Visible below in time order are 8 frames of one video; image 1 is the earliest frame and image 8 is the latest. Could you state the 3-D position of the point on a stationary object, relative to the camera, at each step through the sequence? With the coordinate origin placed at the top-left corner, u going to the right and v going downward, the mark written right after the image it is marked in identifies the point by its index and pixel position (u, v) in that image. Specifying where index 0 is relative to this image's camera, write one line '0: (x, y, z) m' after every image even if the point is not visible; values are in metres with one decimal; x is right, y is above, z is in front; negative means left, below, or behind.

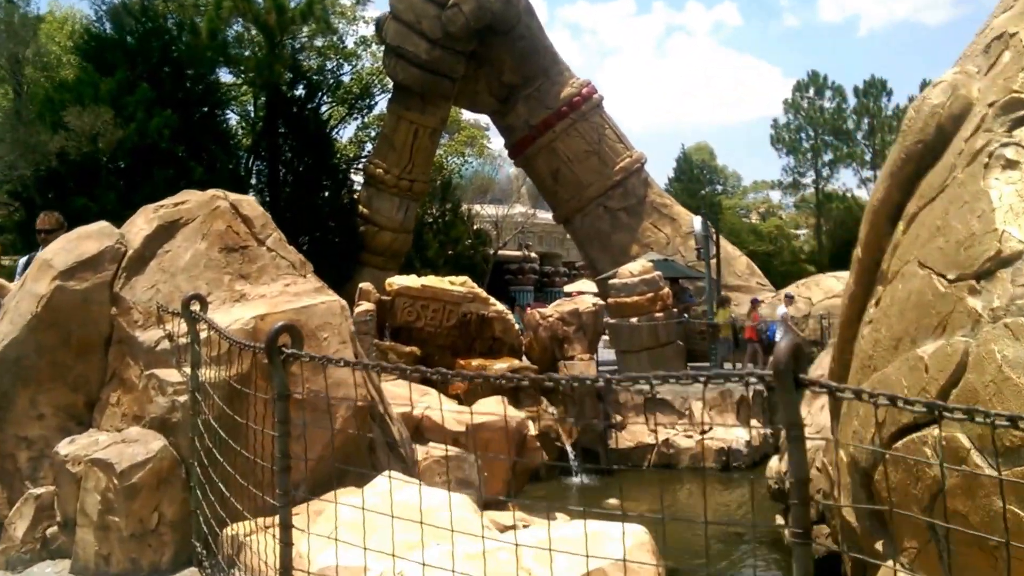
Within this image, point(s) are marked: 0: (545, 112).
0: (+0.4, +2.9, +13.5) m
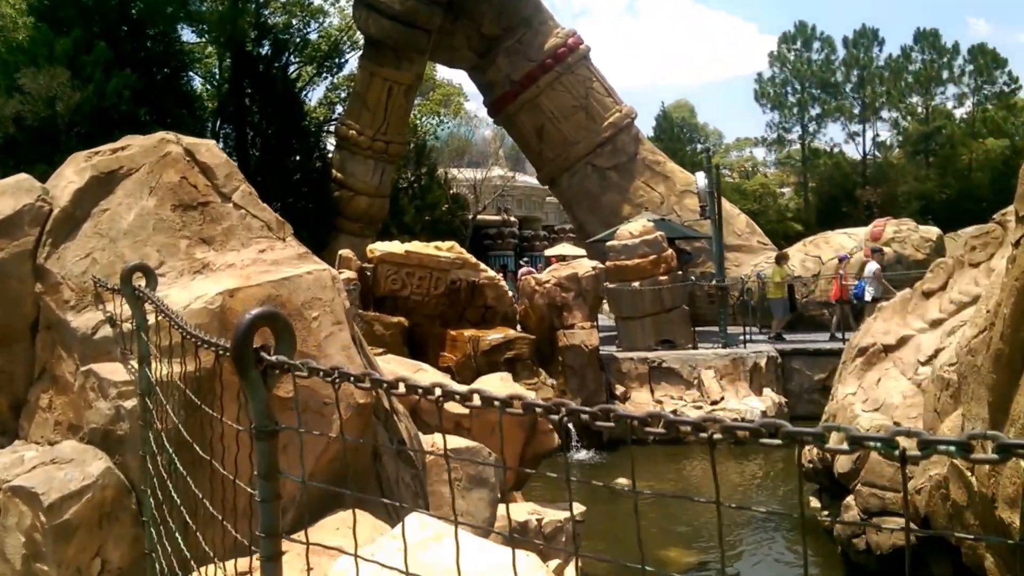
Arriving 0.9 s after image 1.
0: (+0.2, +3.5, +12.5) m
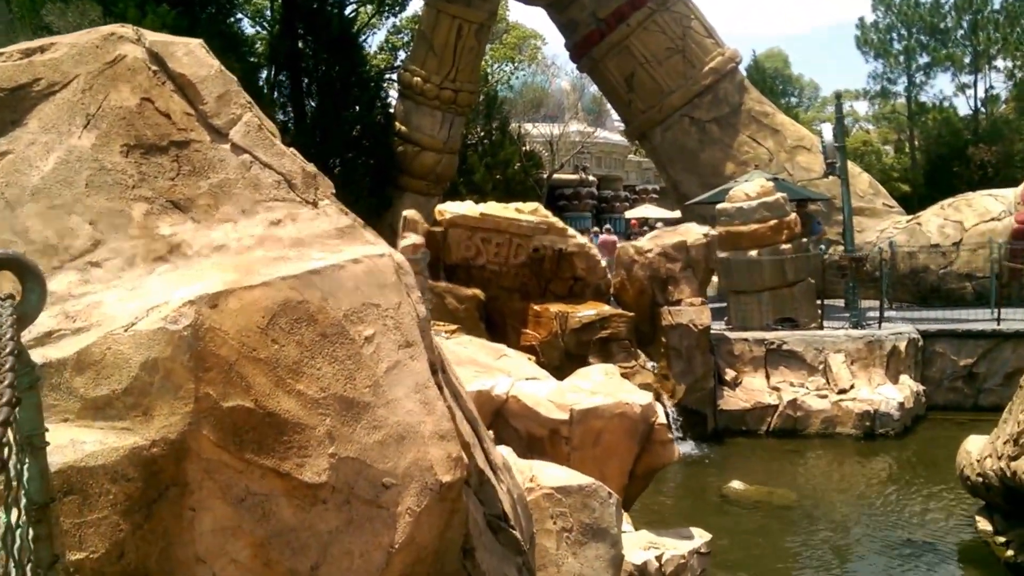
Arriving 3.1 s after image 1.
0: (+1.5, +3.9, +10.9) m
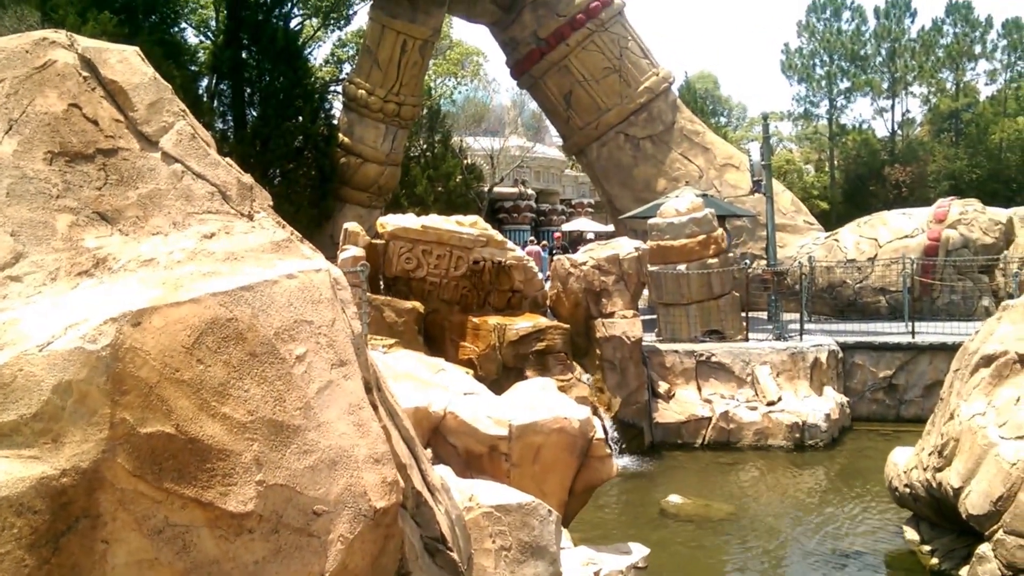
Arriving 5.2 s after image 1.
0: (+0.6, +3.7, +11.0) m
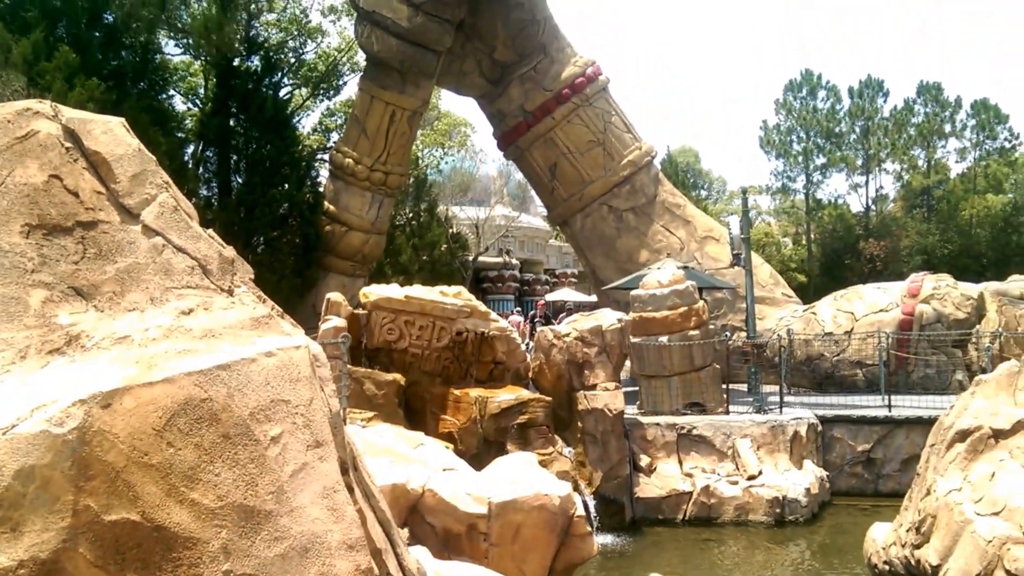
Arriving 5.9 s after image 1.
0: (+0.4, +2.8, +11.3) m
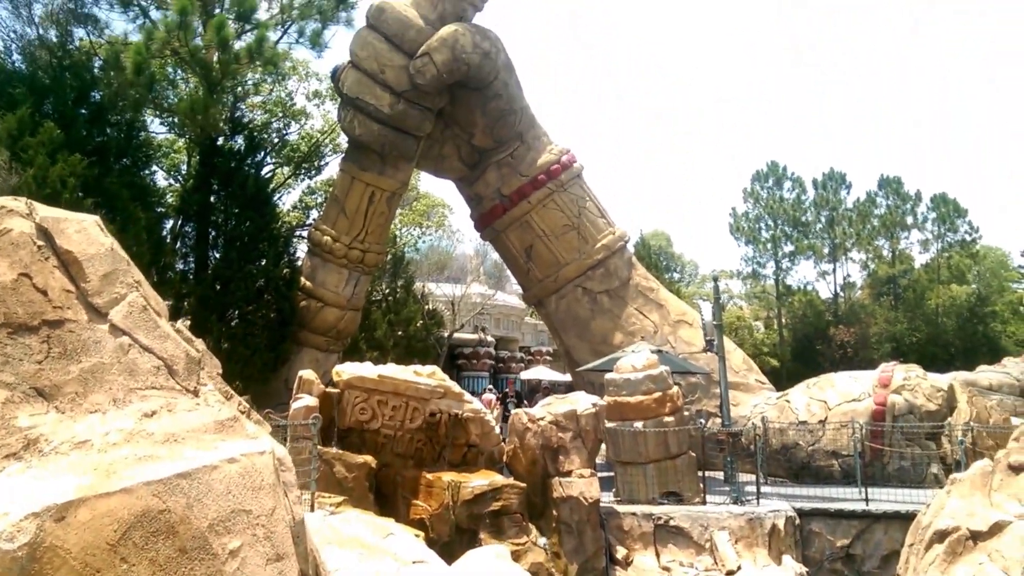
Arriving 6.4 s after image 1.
0: (+0.1, +1.6, +11.5) m
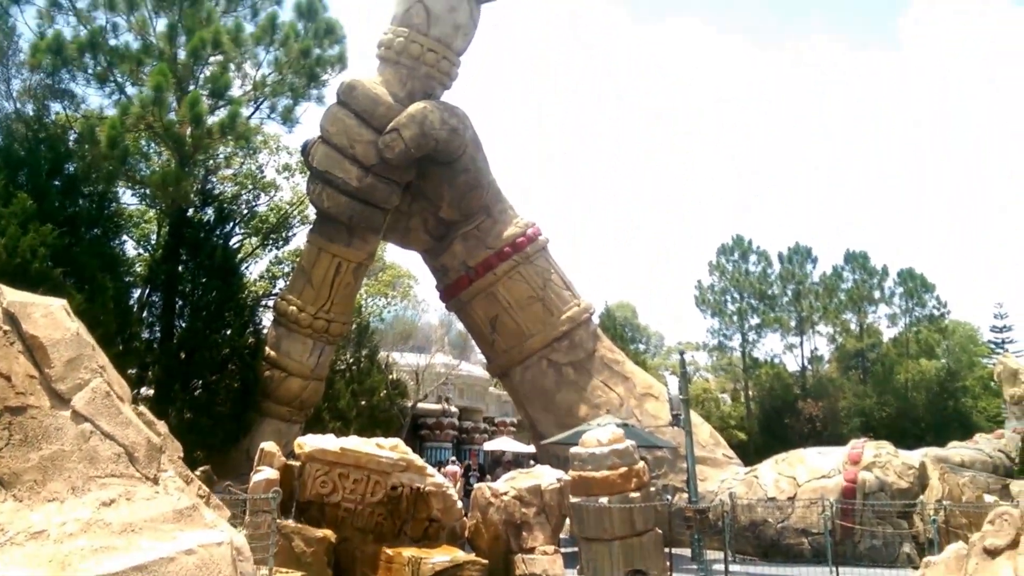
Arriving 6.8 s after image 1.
0: (-0.3, +0.5, +11.6) m
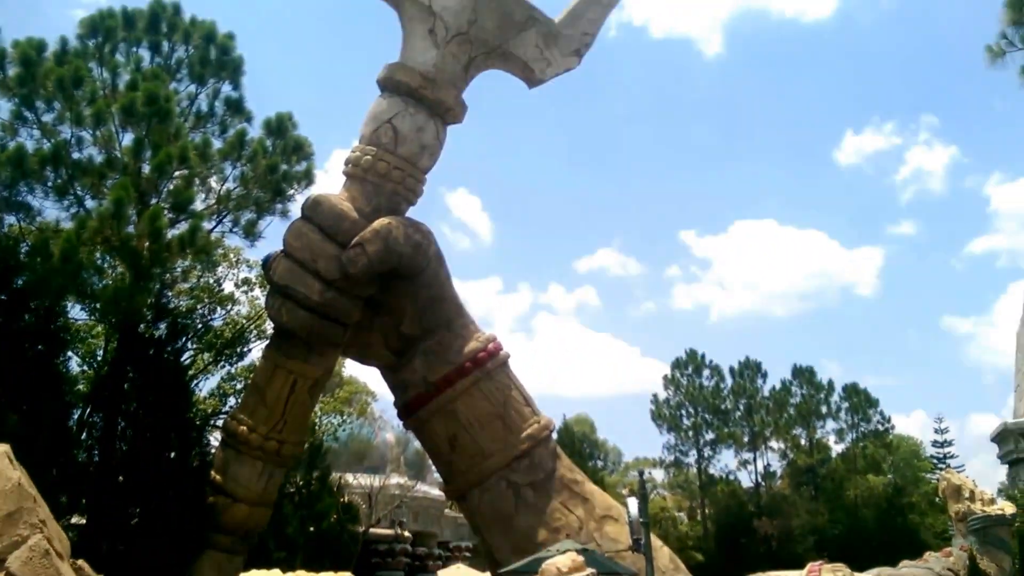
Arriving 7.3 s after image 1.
0: (-0.9, -1.3, +11.4) m
